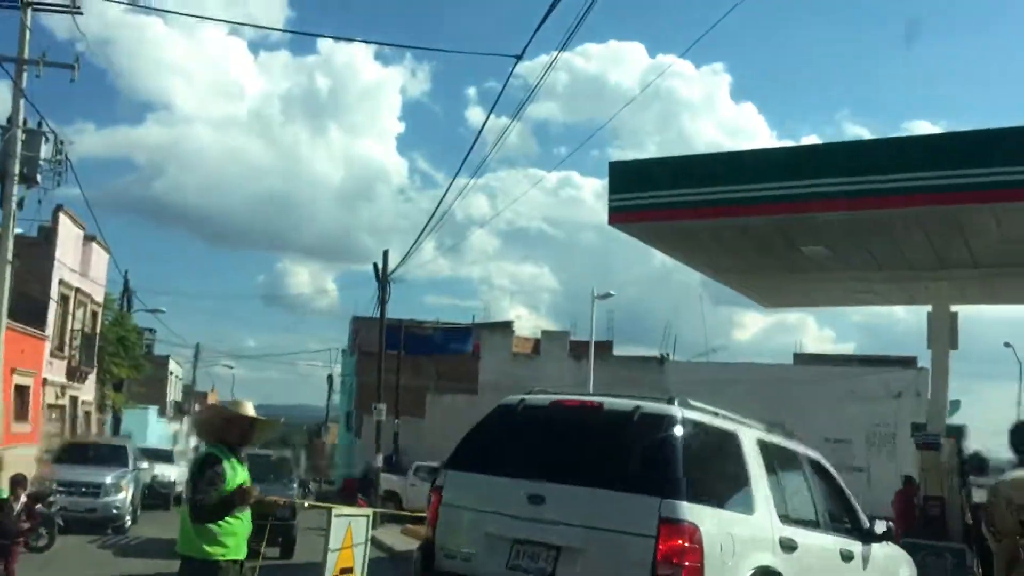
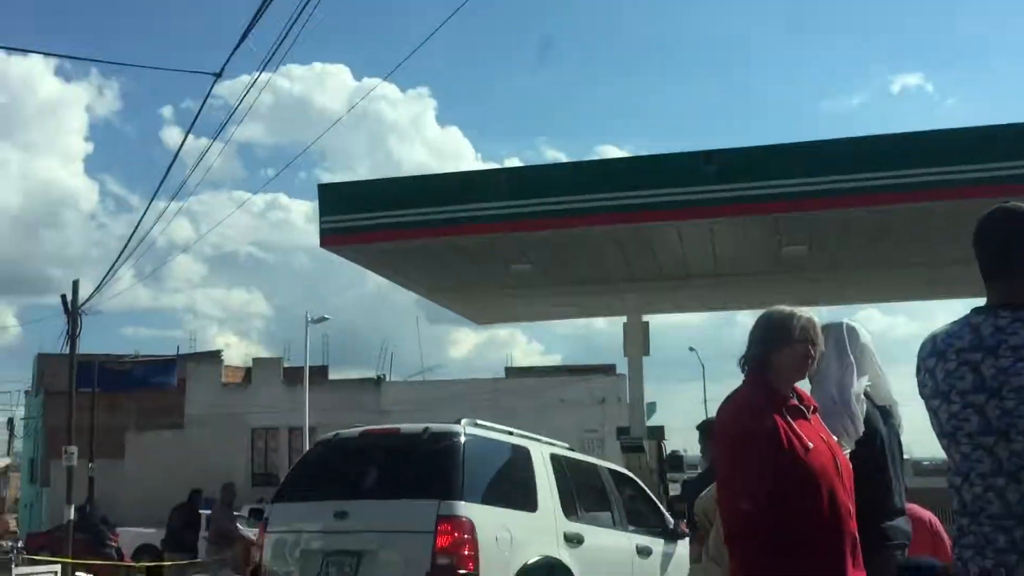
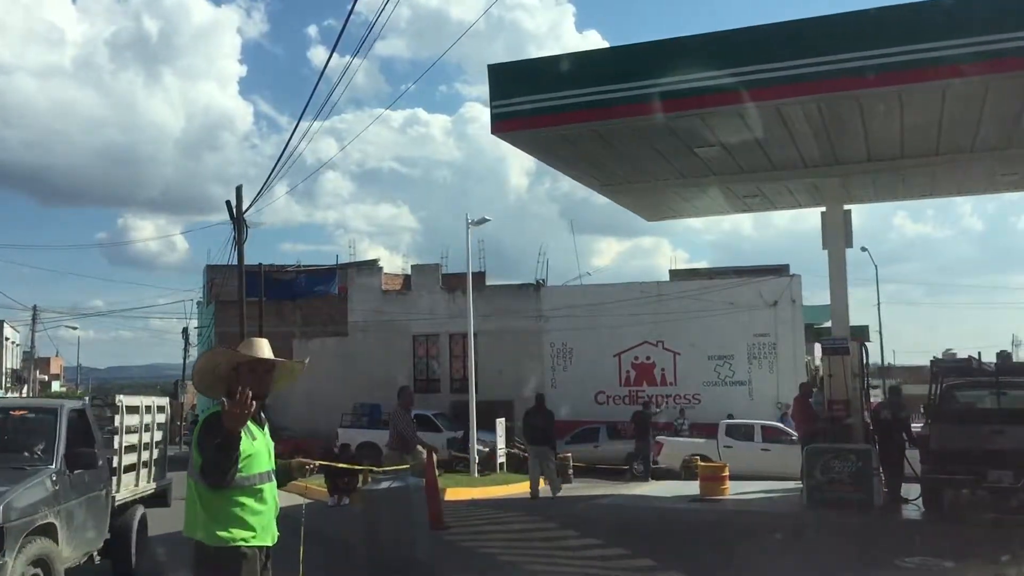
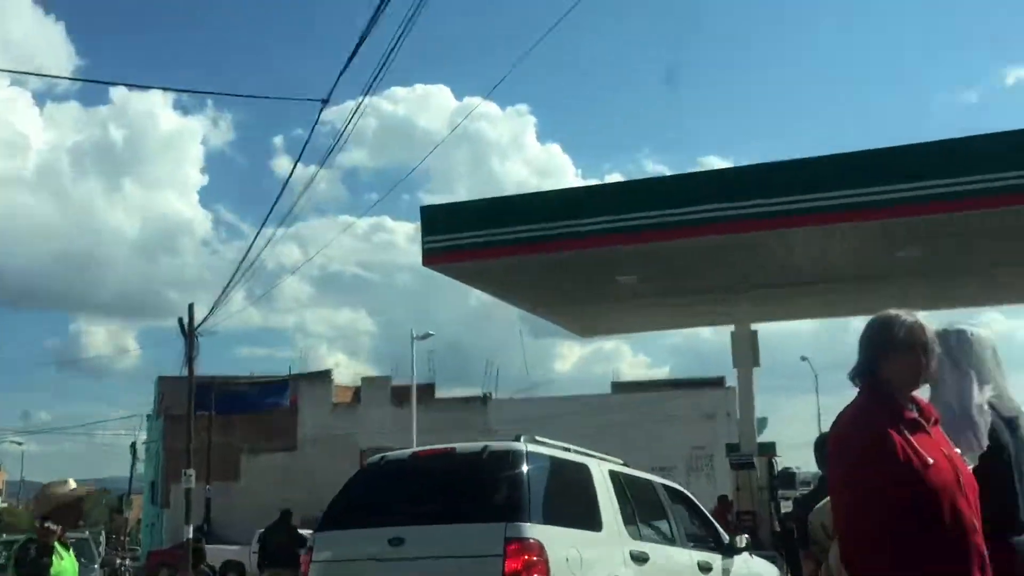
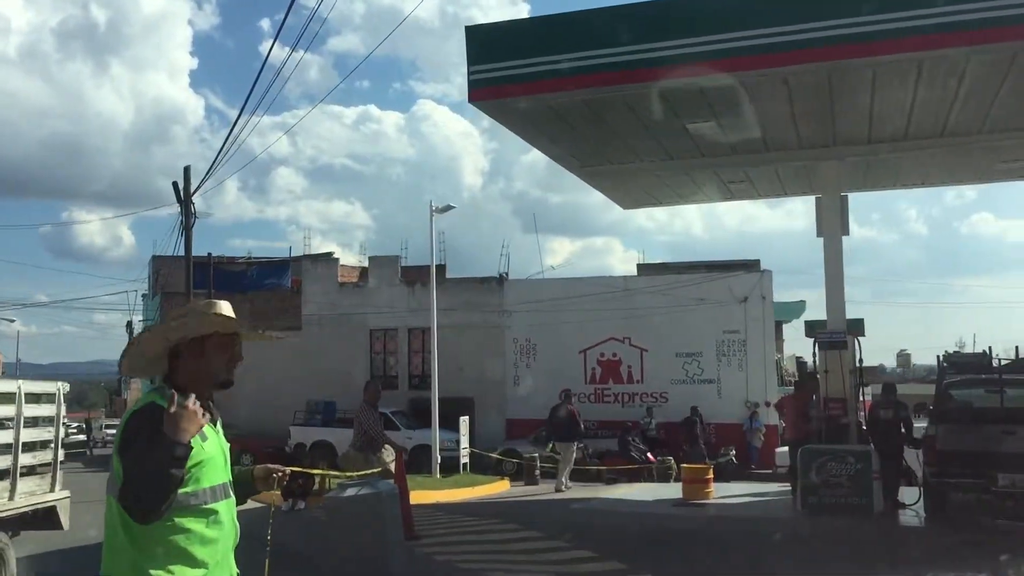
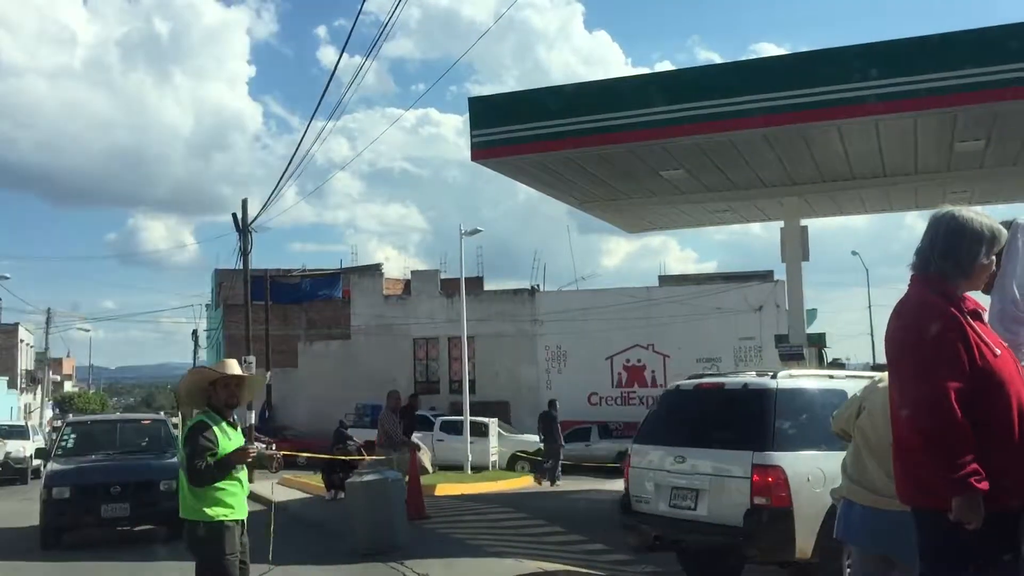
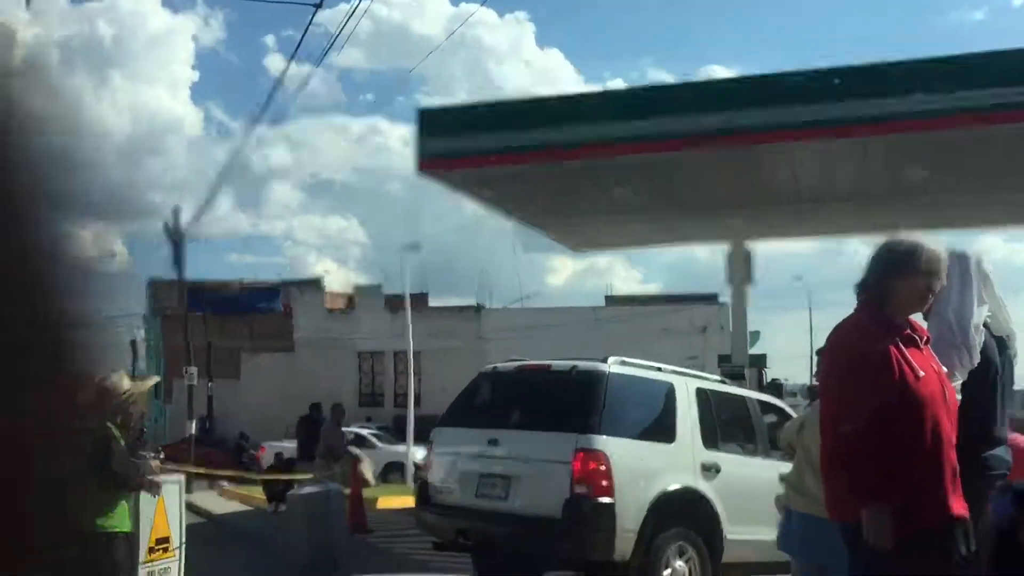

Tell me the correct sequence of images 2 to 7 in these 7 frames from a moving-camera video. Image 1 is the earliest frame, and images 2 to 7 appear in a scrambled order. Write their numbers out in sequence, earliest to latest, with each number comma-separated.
4, 2, 7, 6, 3, 5
